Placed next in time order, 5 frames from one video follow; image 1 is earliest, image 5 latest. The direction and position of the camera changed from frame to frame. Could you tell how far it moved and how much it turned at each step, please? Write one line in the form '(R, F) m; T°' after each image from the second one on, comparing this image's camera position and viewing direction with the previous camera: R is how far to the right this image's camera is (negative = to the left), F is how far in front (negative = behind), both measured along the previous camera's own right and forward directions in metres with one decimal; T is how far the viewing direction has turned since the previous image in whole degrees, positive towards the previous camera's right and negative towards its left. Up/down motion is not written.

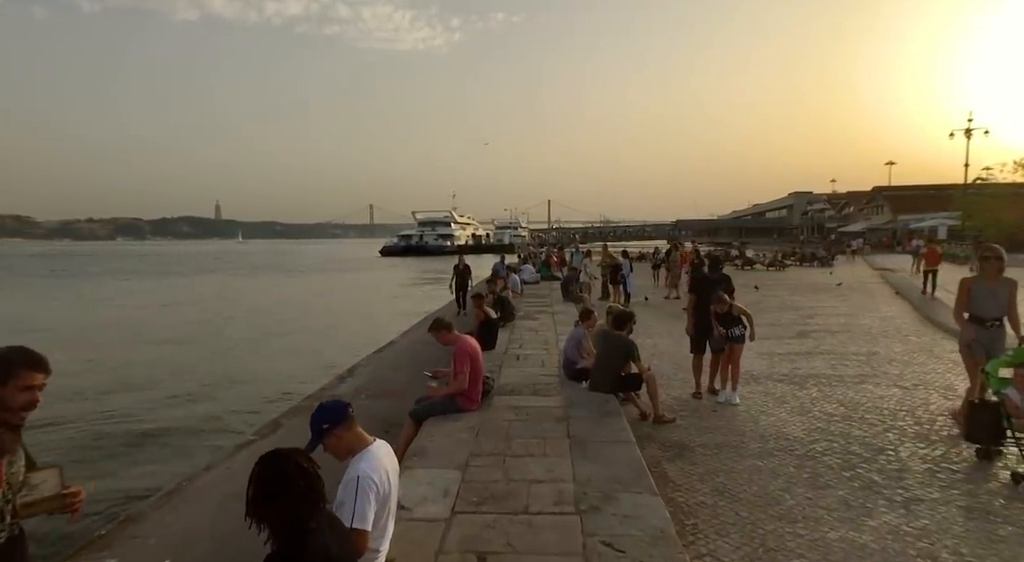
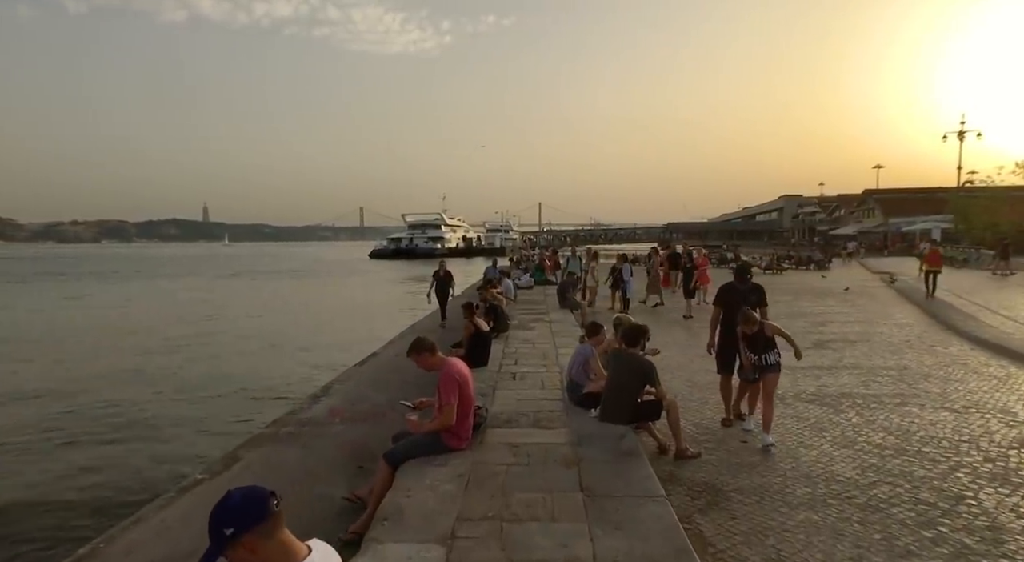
(-0.1, +1.0) m; +1°
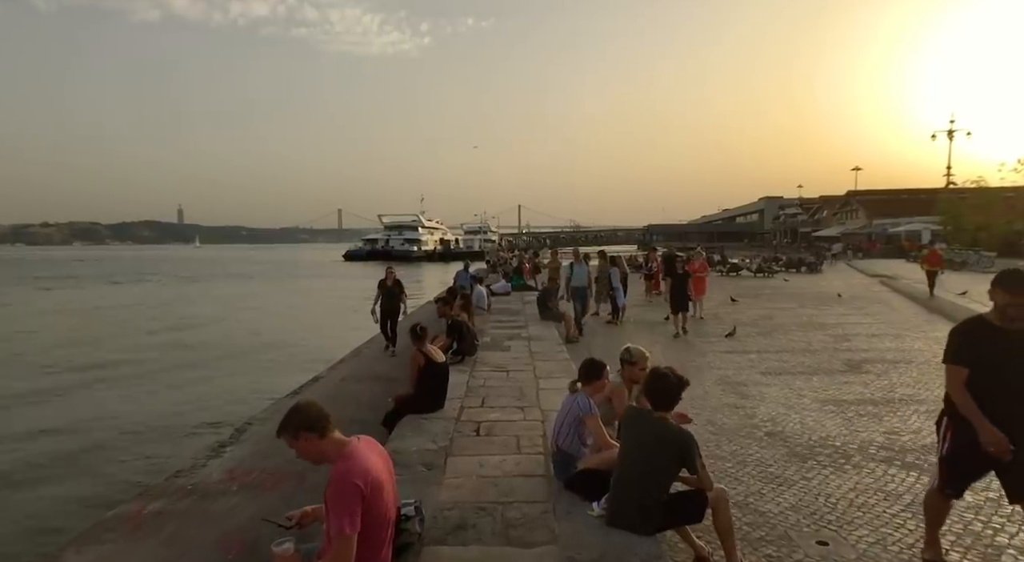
(+0.2, +2.0) m; +2°
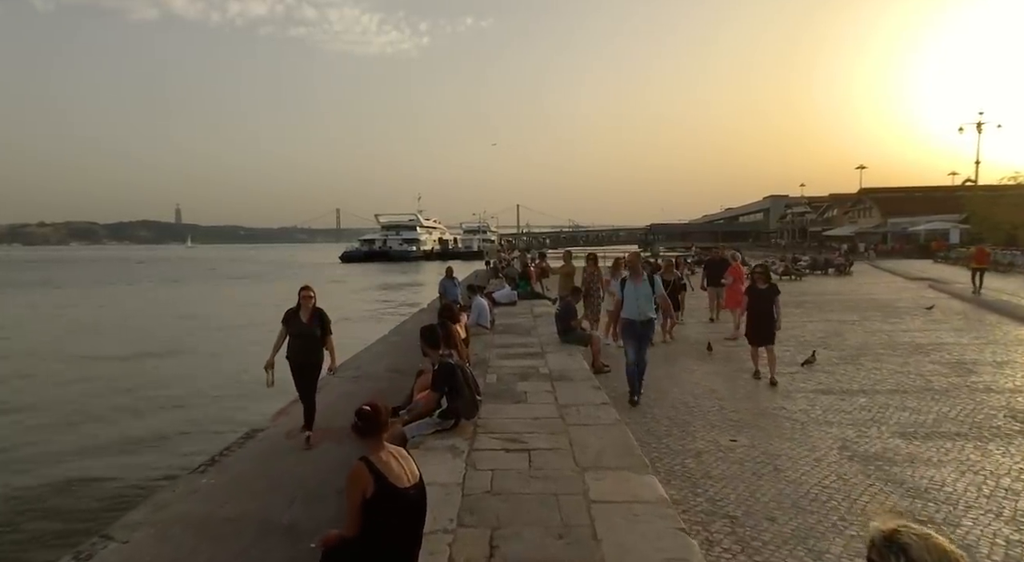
(-0.2, +2.9) m; 0°
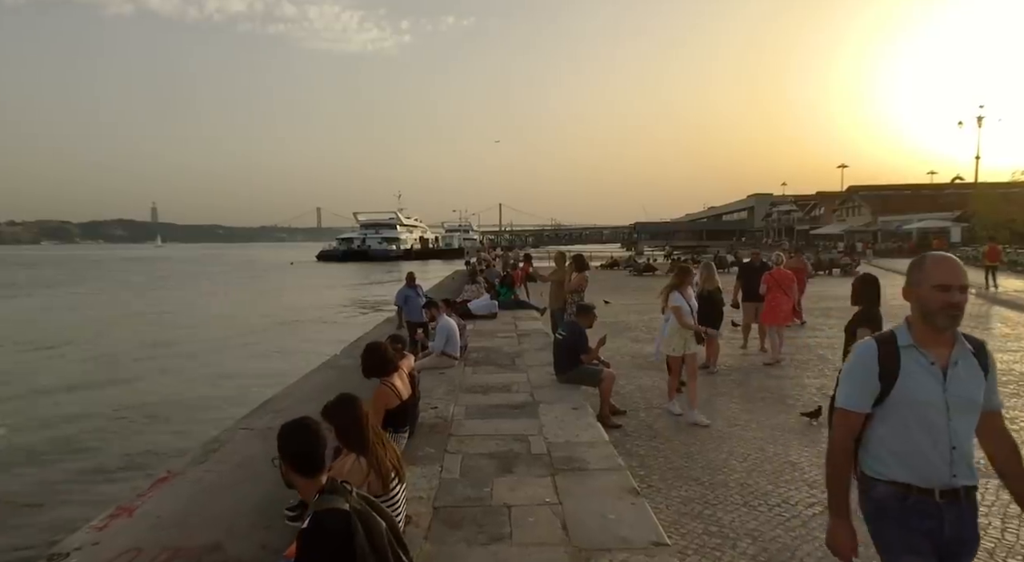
(+0.1, +2.8) m; +2°
